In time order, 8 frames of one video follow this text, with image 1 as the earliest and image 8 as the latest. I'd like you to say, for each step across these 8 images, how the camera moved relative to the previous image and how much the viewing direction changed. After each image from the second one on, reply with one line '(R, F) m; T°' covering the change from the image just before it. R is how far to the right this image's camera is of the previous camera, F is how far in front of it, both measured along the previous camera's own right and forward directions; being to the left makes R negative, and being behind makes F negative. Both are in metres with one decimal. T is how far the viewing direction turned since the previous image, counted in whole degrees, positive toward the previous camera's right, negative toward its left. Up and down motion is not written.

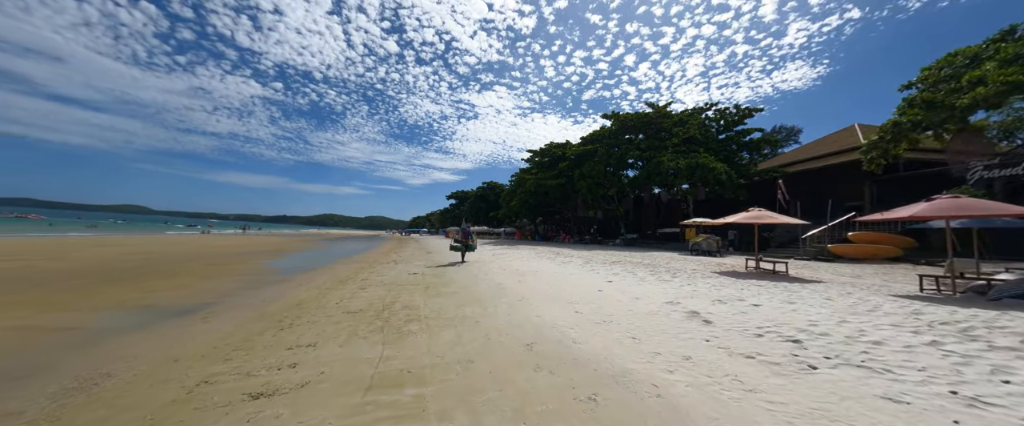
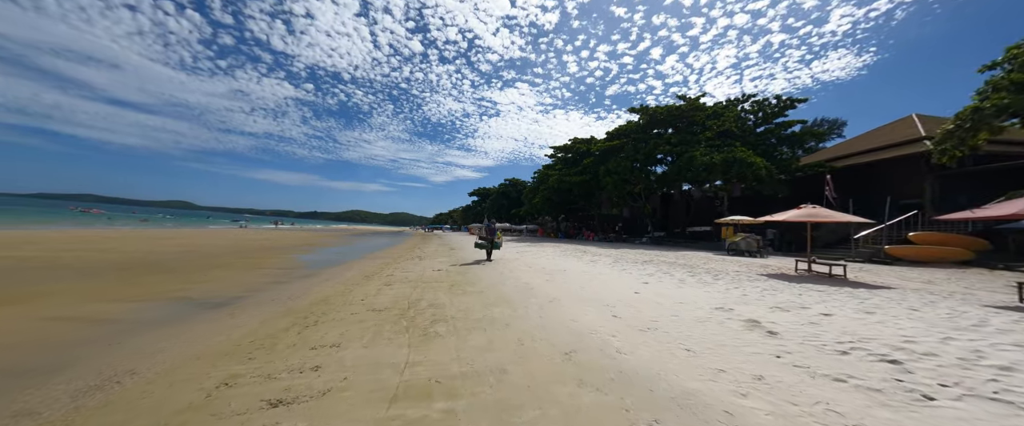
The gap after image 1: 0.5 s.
(-0.2, +0.3) m; -4°
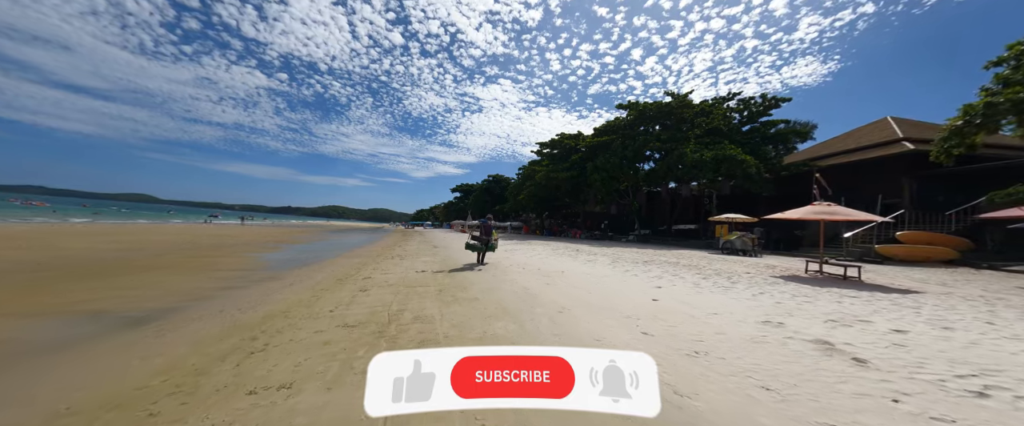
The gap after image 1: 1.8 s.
(-0.3, +0.9) m; +3°
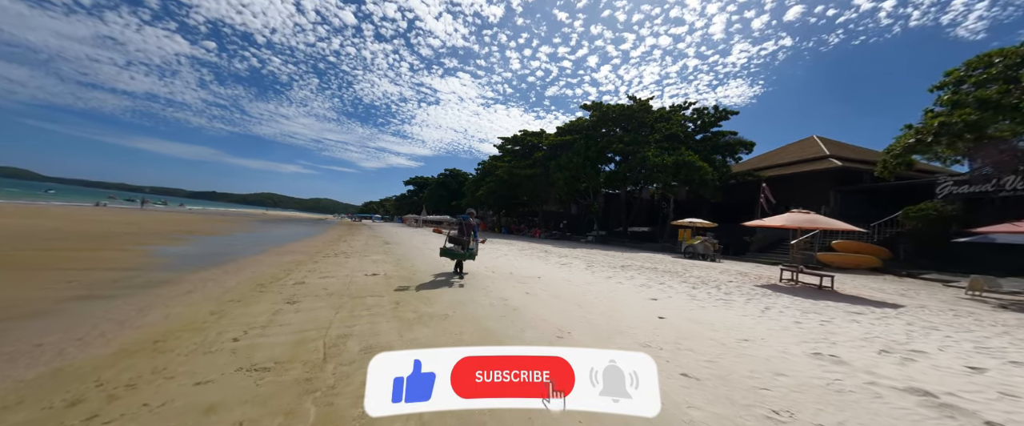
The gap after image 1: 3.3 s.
(-0.4, +1.2) m; +9°
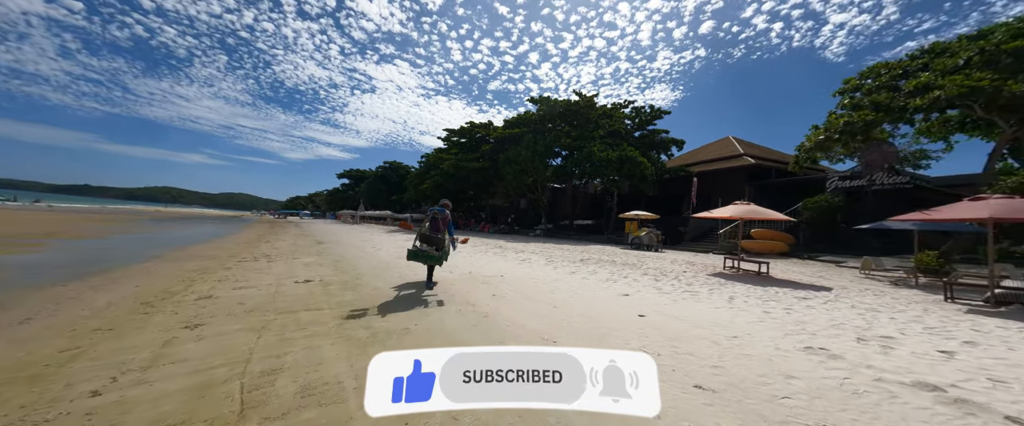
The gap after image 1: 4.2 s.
(-0.4, +0.6) m; +10°
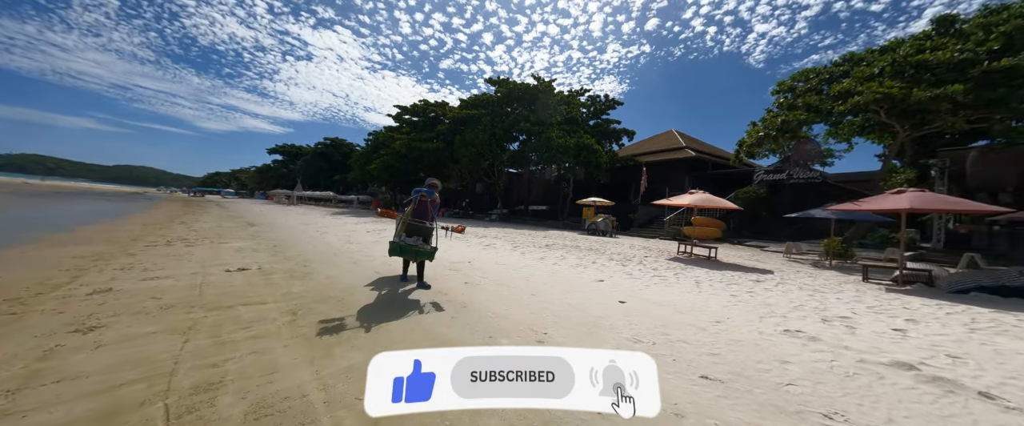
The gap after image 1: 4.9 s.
(-0.4, +0.4) m; +9°
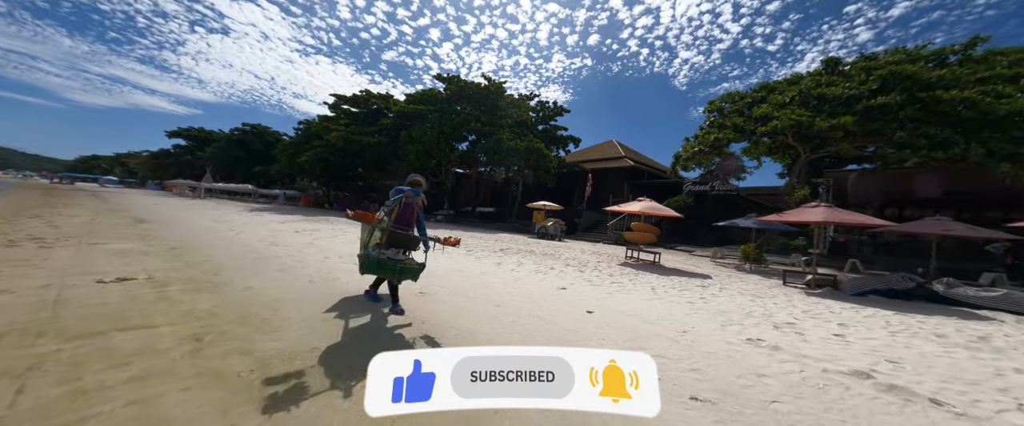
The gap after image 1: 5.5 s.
(-0.3, +0.4) m; +10°
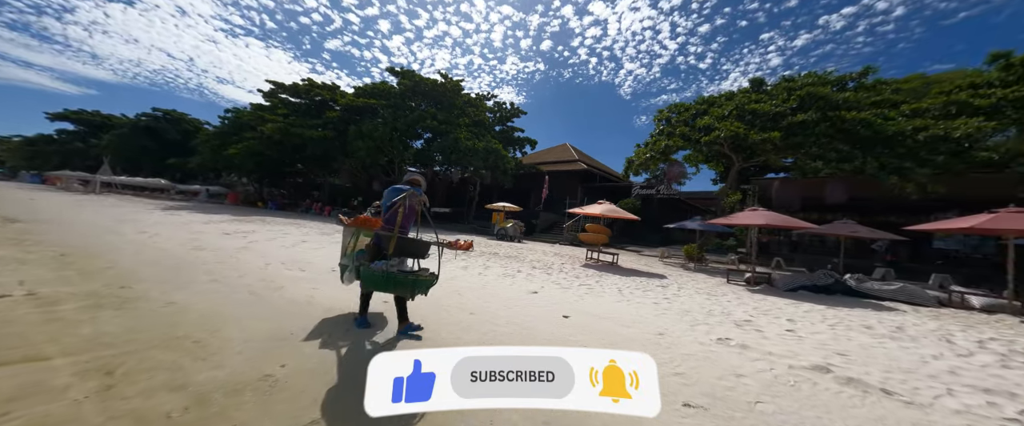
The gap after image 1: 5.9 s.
(-0.3, +0.2) m; +8°
